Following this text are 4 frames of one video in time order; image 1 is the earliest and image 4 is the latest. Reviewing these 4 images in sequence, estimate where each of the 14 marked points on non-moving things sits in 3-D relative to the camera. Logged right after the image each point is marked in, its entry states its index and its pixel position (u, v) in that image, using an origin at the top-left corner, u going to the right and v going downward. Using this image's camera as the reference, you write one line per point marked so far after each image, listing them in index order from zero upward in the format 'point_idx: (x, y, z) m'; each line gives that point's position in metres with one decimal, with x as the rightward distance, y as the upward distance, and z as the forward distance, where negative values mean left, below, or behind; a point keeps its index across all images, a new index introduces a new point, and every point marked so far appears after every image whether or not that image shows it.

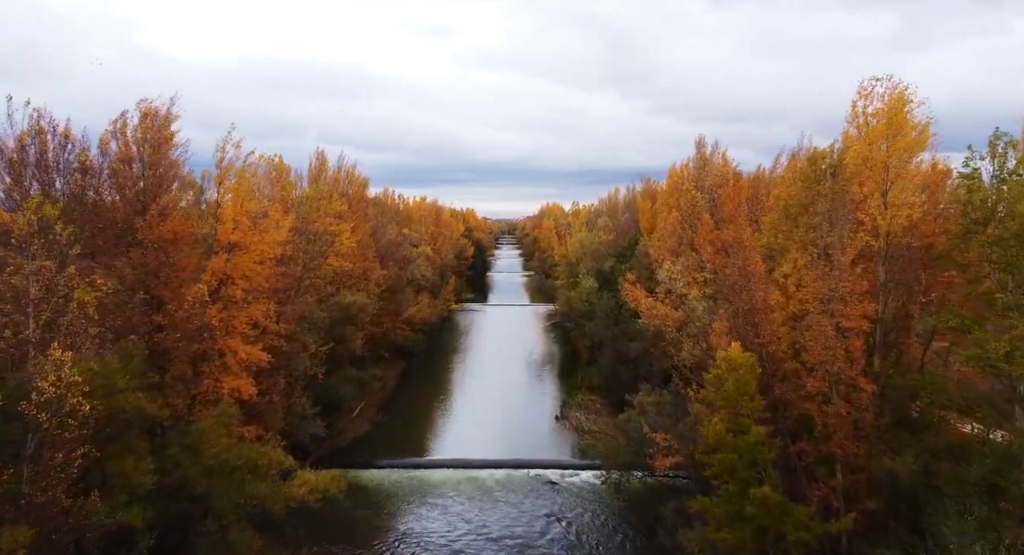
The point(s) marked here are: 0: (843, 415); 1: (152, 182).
0: (+7.6, -3.1, +14.7) m
1: (-10.3, +2.7, +18.2) m
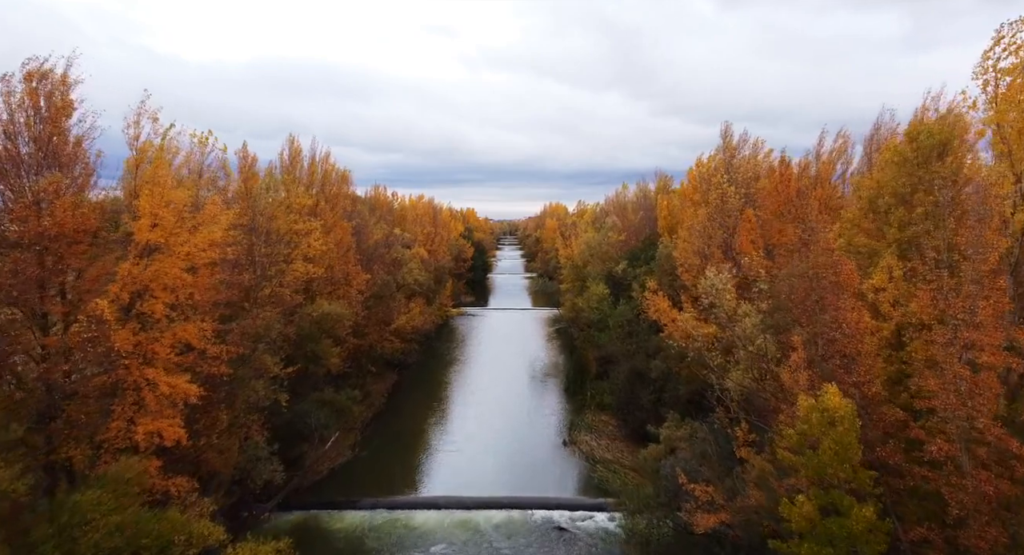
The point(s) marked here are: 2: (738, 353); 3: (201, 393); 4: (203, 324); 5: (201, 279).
0: (+7.6, -3.4, +10.3) m
1: (-10.2, +2.5, +13.9) m
2: (+5.9, -2.0, +16.7) m
3: (-7.9, -2.9, +16.3) m
4: (-7.8, -1.2, +16.1) m
5: (-7.8, 0.0, +16.1) m
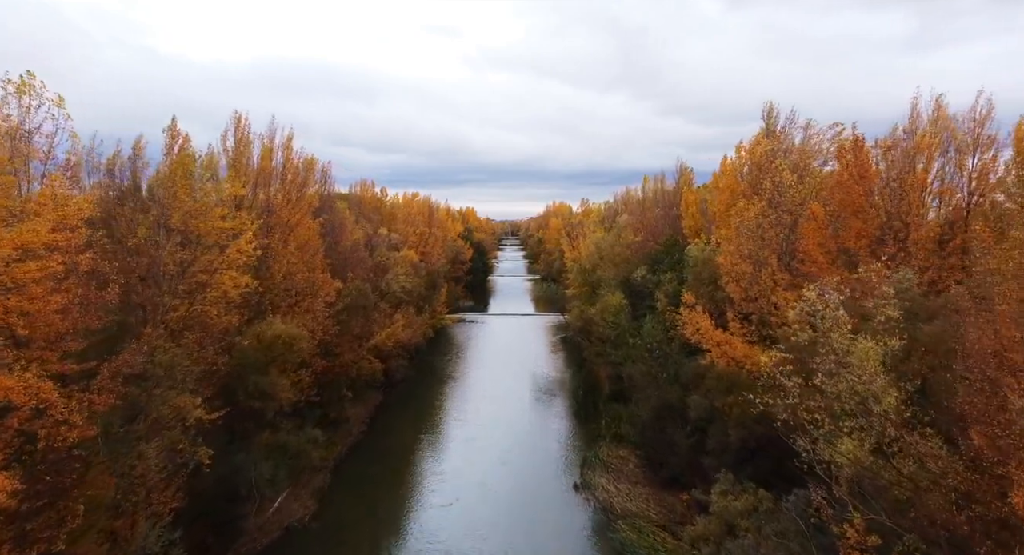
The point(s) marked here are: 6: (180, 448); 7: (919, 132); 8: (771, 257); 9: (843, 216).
0: (+7.5, -3.8, +4.6) m
1: (-10.3, +2.1, +8.2) m
2: (+5.9, -2.3, +11.0) m
3: (-7.9, -3.3, +10.7) m
4: (-7.8, -1.6, +10.5) m
5: (-7.8, -0.4, +10.4) m
6: (-7.9, -4.0, +15.2) m
7: (+12.2, +4.3, +19.4) m
8: (+8.0, +0.6, +19.9) m
9: (+9.6, +1.8, +18.7) m
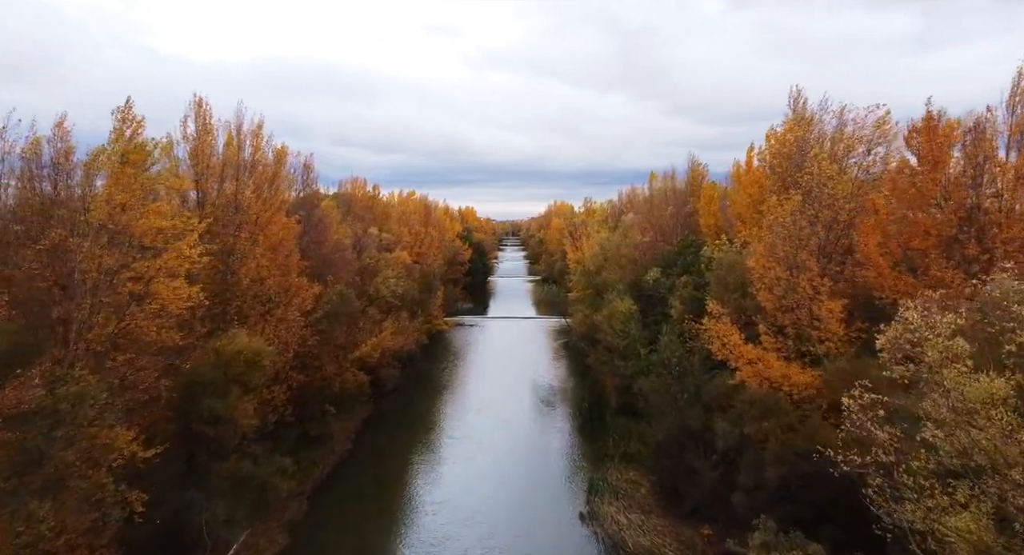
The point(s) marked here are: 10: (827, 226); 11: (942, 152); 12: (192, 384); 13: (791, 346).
0: (+7.5, -4.0, +1.7) m
1: (-10.3, +1.9, +5.3) m
2: (+5.8, -2.5, +8.2) m
3: (-8.0, -3.5, +7.8) m
4: (-7.8, -1.7, +7.6) m
5: (-7.9, -0.6, +7.5) m
6: (-7.9, -4.2, +12.3) m
7: (+12.1, +4.1, +16.5) m
8: (+7.9, +0.4, +17.0) m
9: (+9.6, +1.6, +15.8) m
10: (+8.6, +1.4, +17.4) m
11: (+10.4, +3.0, +15.6) m
12: (-8.5, -2.9, +17.2) m
13: (+7.7, -1.9, +17.6) m
